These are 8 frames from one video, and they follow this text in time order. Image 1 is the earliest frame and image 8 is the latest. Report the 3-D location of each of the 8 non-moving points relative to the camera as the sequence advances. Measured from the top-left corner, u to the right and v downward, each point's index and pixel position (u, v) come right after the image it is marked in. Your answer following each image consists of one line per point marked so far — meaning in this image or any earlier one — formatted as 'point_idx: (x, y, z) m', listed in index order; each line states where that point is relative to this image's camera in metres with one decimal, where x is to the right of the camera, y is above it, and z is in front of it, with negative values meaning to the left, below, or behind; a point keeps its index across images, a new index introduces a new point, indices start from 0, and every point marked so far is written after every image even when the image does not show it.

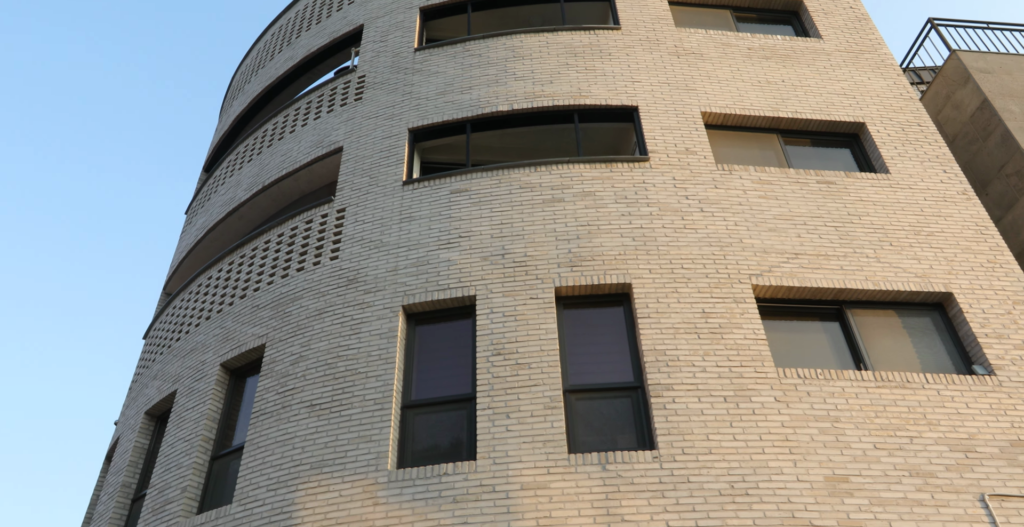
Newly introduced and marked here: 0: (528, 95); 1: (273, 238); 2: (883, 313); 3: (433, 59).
0: (+0.3, +2.8, +13.3) m
1: (-4.0, +0.4, +13.4) m
2: (+5.2, -0.7, +11.2) m
3: (-1.4, +3.7, +14.5) m
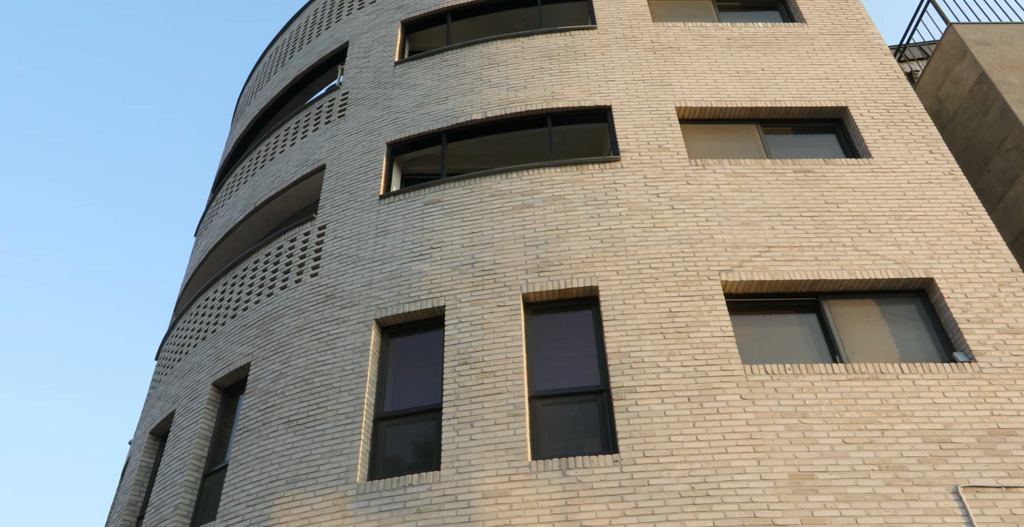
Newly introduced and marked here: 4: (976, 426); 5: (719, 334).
0: (-0.2, +2.7, +13.4) m
1: (-4.3, +0.1, +13.7) m
2: (+4.8, -0.5, +11.0) m
3: (-1.8, +3.5, +14.6) m
4: (+5.4, -1.9, +9.4) m
5: (+2.6, -0.9, +10.2) m
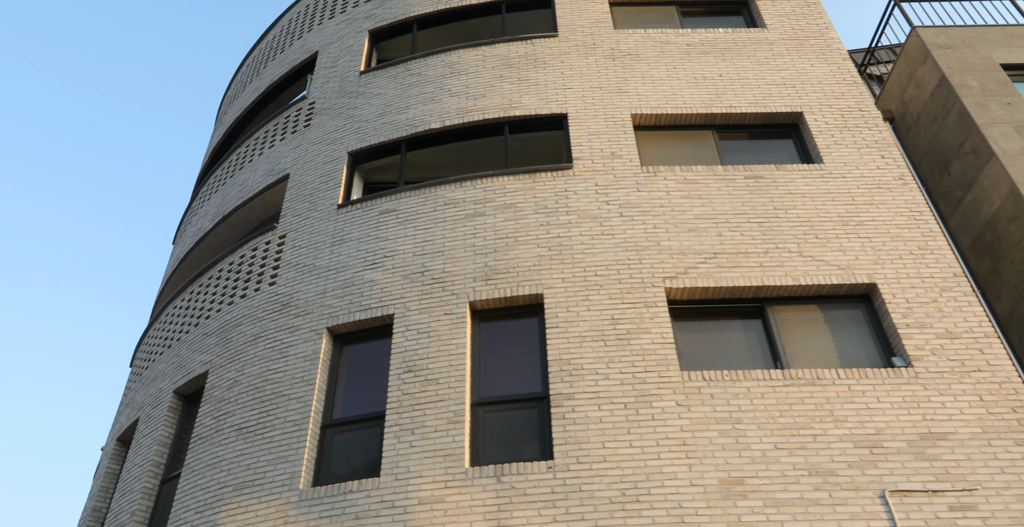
0: (-0.9, +2.6, +13.6) m
1: (-5.0, -0.1, +13.9) m
2: (+4.1, -0.6, +11.1) m
3: (-2.5, +3.4, +14.8) m
4: (+4.7, -2.0, +9.5) m
5: (+1.9, -1.0, +10.3) m
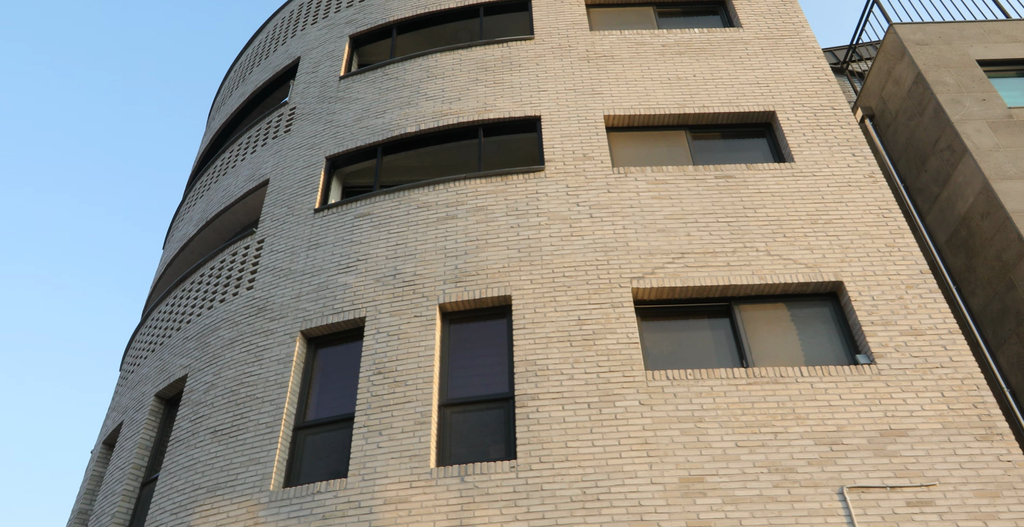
0: (-1.3, +2.6, +13.7) m
1: (-5.4, -0.1, +14.1) m
2: (+3.6, -0.6, +11.1) m
3: (-2.9, +3.3, +15.0) m
4: (+4.3, -2.0, +9.6) m
5: (+1.5, -1.0, +10.4) m
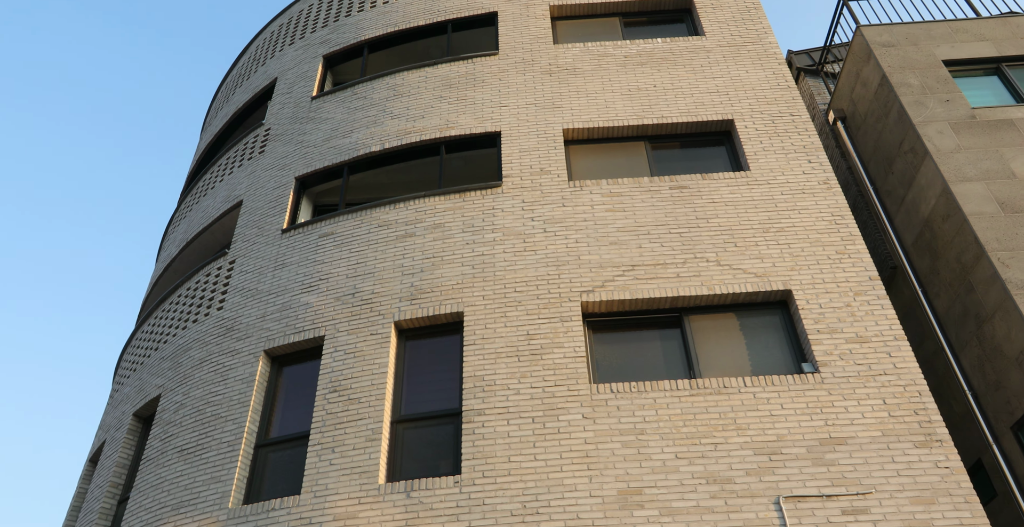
0: (-2.0, +2.3, +14.0) m
1: (-6.0, -0.5, +14.6) m
2: (+3.0, -0.7, +11.3) m
3: (-3.6, +3.0, +15.3) m
4: (+3.6, -2.1, +9.7) m
5: (+0.8, -1.2, +10.6) m
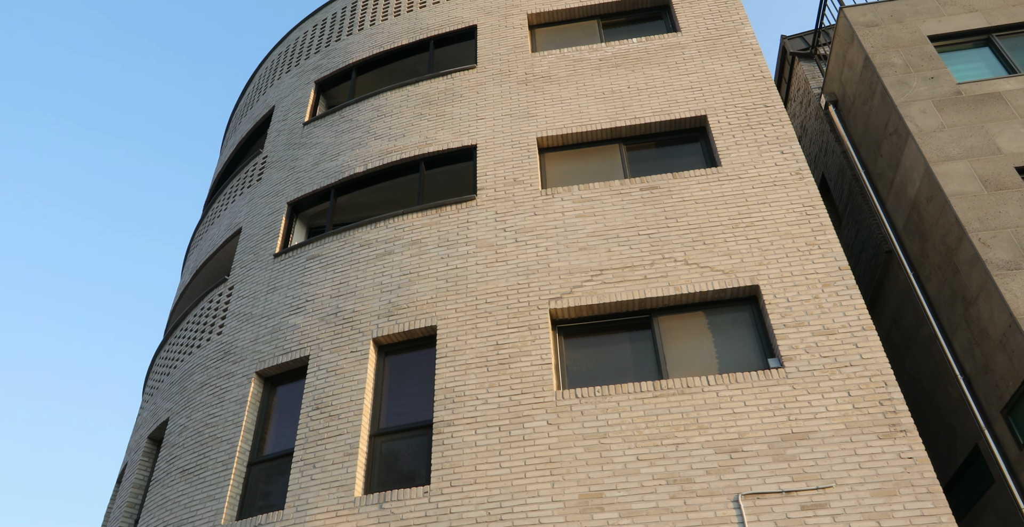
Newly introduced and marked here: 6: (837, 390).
0: (-2.3, +2.0, +14.4) m
1: (-6.1, -1.0, +15.3) m
2: (+2.5, -0.7, +11.3) m
3: (-3.9, +2.6, +15.9) m
4: (+3.1, -2.1, +9.7) m
5: (+0.4, -1.3, +10.8) m
6: (+4.0, -1.6, +9.9) m
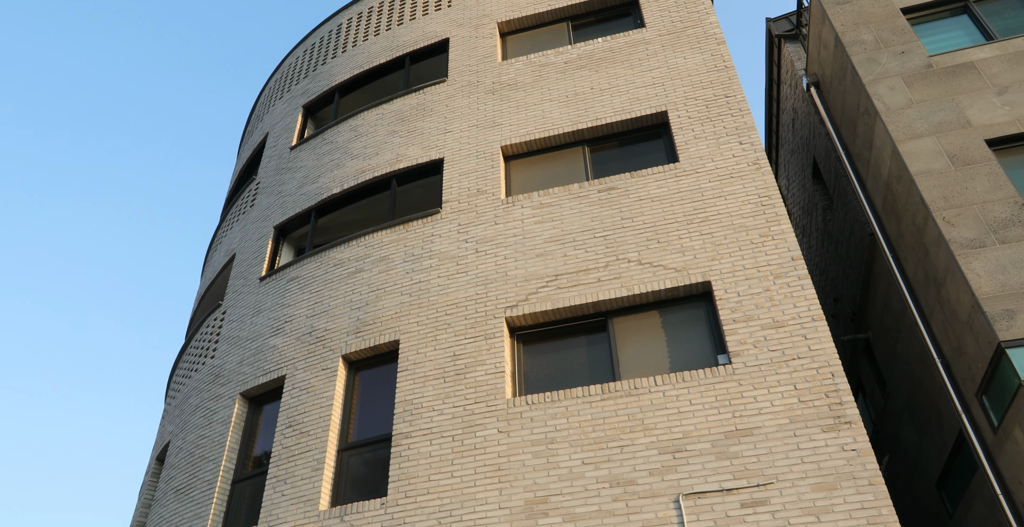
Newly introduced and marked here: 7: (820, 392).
0: (-2.9, +1.7, +14.8) m
1: (-6.3, -1.6, +16.0) m
2: (+1.9, -0.7, +11.3) m
3: (-4.3, +2.2, +16.4) m
4: (+2.4, -2.0, +9.7) m
5: (-0.3, -1.5, +11.0) m
6: (+3.3, -1.5, +9.8) m
7: (+3.7, -1.5, +9.6) m
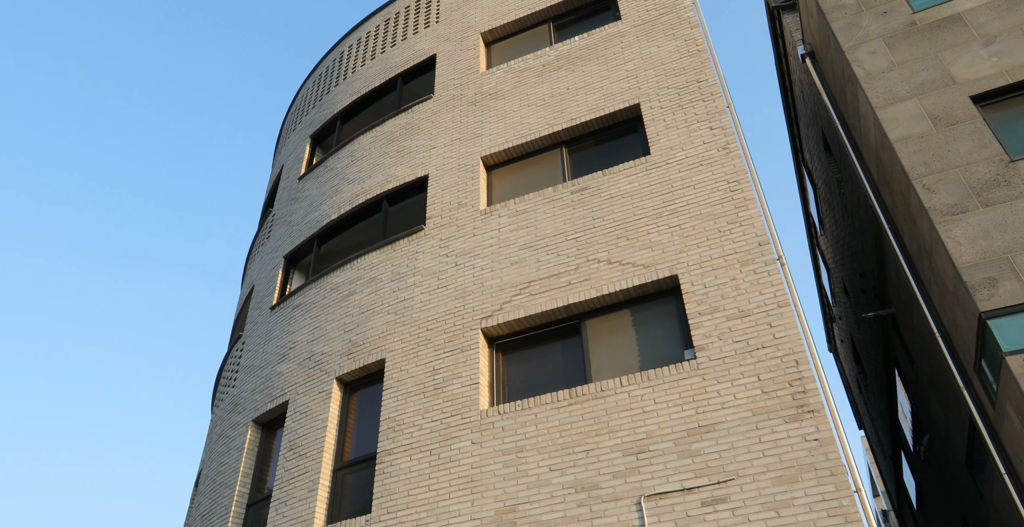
0: (-3.0, +1.3, +15.2) m
1: (-6.0, -2.3, +16.9) m
2: (+1.5, -0.7, +11.2) m
3: (-4.3, +1.7, +17.0) m
4: (+2.0, -2.0, +9.5) m
5: (-0.6, -1.7, +11.2) m
6: (+2.8, -1.3, +9.6) m
7: (+3.2, -1.4, +9.3) m
